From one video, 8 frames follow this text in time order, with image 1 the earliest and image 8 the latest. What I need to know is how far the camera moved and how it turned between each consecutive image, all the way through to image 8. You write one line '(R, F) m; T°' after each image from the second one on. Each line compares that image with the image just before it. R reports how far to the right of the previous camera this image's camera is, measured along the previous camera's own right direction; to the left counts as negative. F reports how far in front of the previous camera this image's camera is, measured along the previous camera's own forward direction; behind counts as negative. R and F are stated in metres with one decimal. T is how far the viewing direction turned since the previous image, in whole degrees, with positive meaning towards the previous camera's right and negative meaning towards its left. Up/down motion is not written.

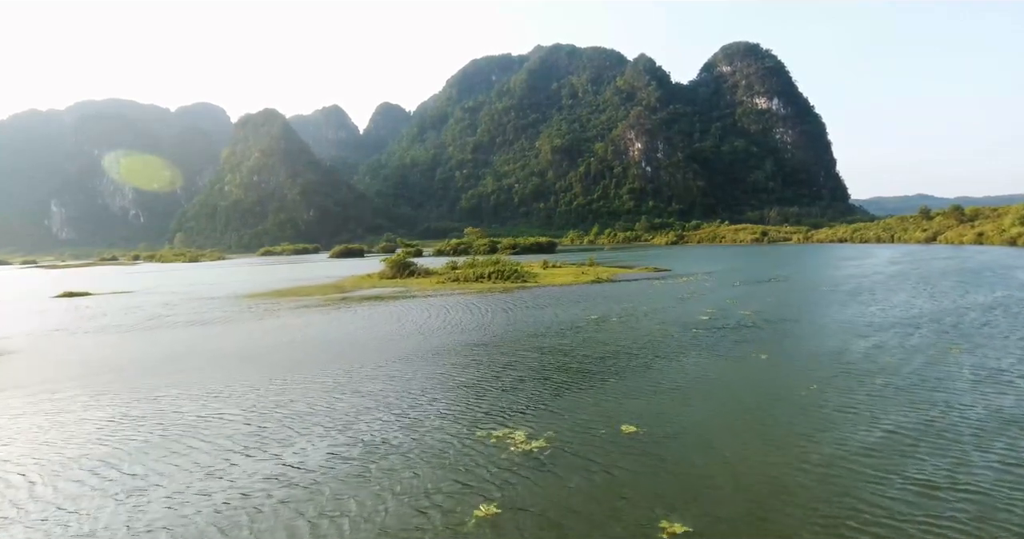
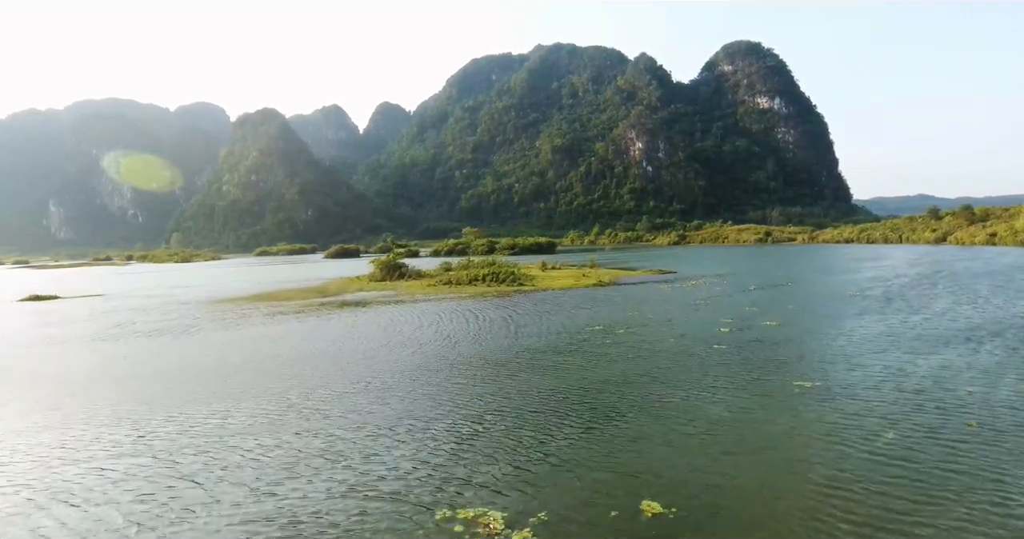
(+0.3, +2.8) m; 0°
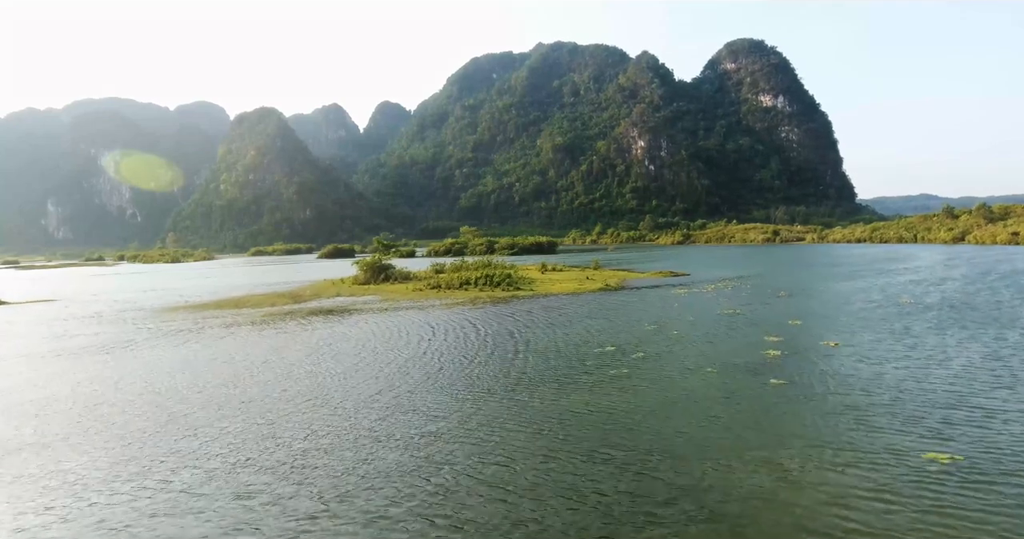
(+0.3, +4.3) m; 0°
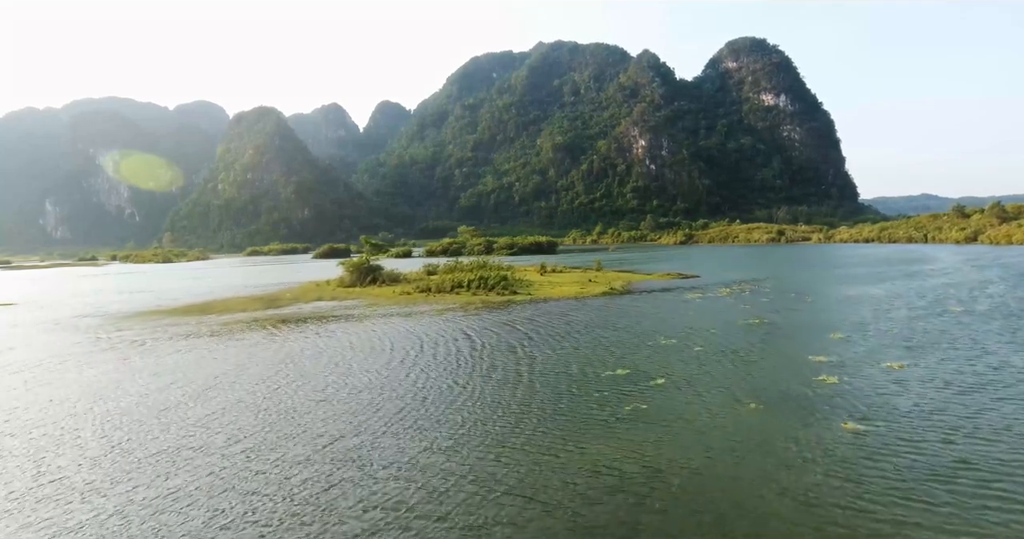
(+0.2, +2.9) m; 0°
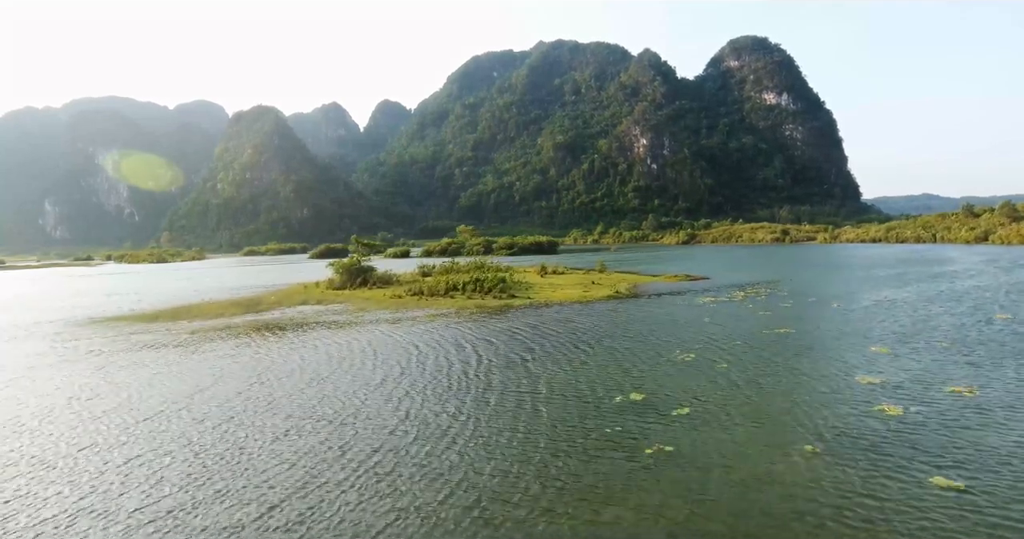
(+0.1, +2.1) m; 0°
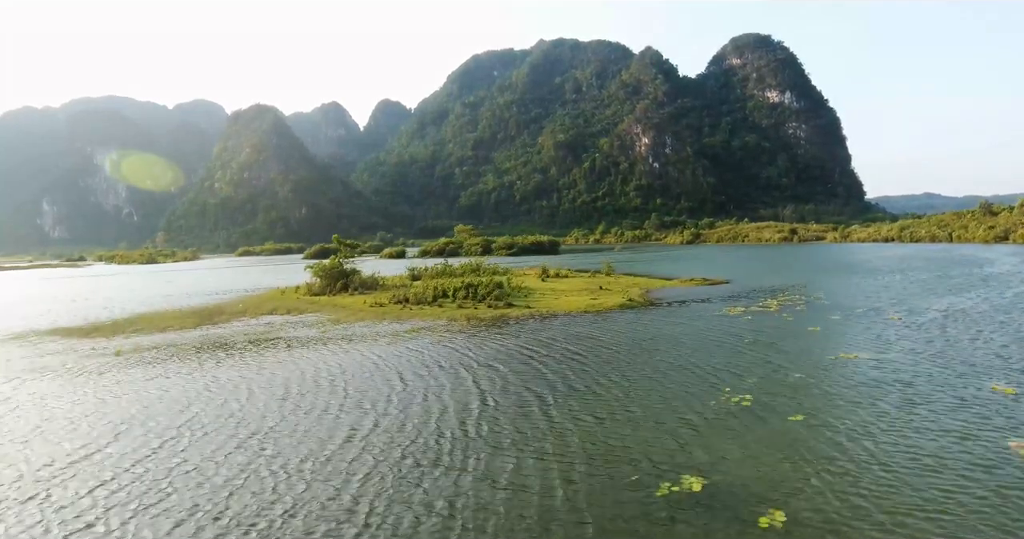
(+0.1, +3.9) m; 0°
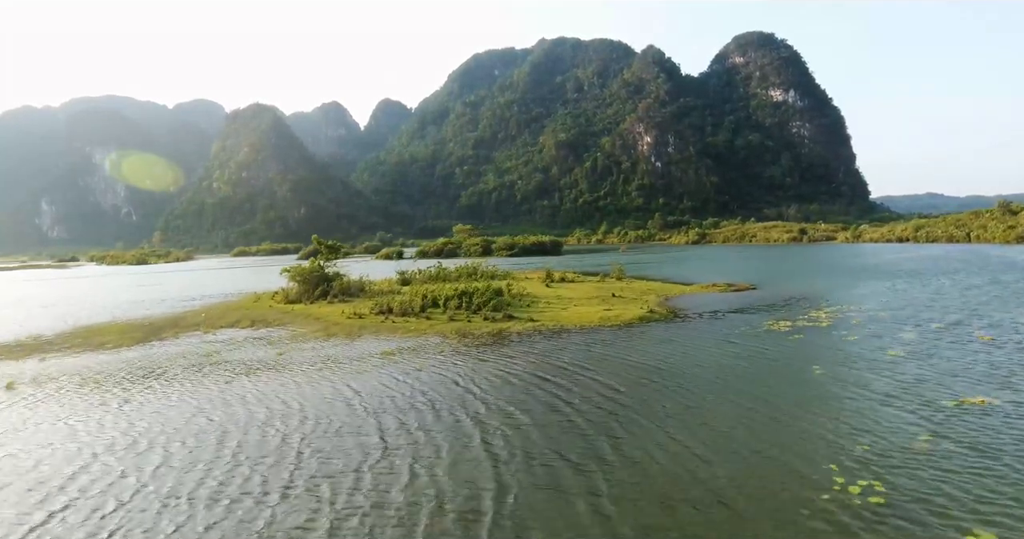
(0.0, +3.8) m; 0°
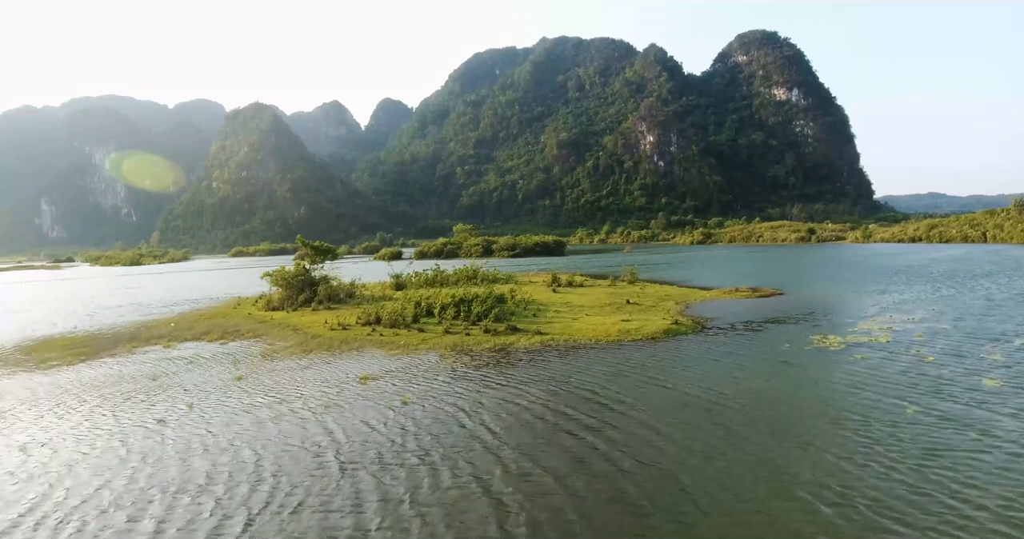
(-0.1, +2.8) m; 0°
